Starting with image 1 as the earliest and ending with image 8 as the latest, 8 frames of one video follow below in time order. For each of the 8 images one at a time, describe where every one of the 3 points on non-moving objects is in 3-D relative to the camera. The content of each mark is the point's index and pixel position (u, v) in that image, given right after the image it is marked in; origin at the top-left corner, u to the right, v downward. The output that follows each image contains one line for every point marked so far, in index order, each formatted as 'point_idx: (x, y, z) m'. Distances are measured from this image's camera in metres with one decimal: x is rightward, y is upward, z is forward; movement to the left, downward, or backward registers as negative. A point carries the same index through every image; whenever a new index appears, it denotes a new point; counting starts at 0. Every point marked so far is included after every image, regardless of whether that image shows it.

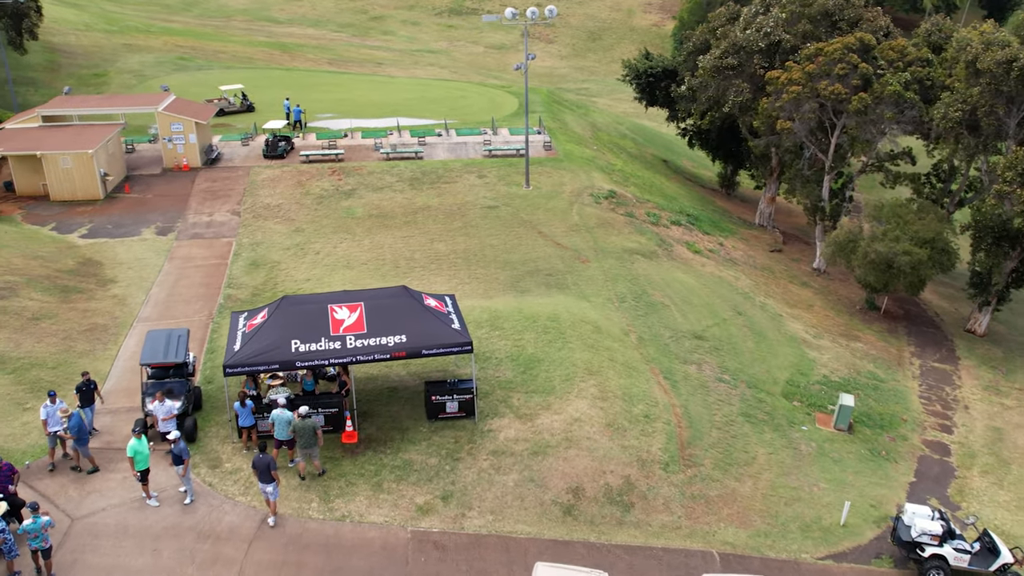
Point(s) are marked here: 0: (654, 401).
0: (+2.9, -2.2, +19.3) m
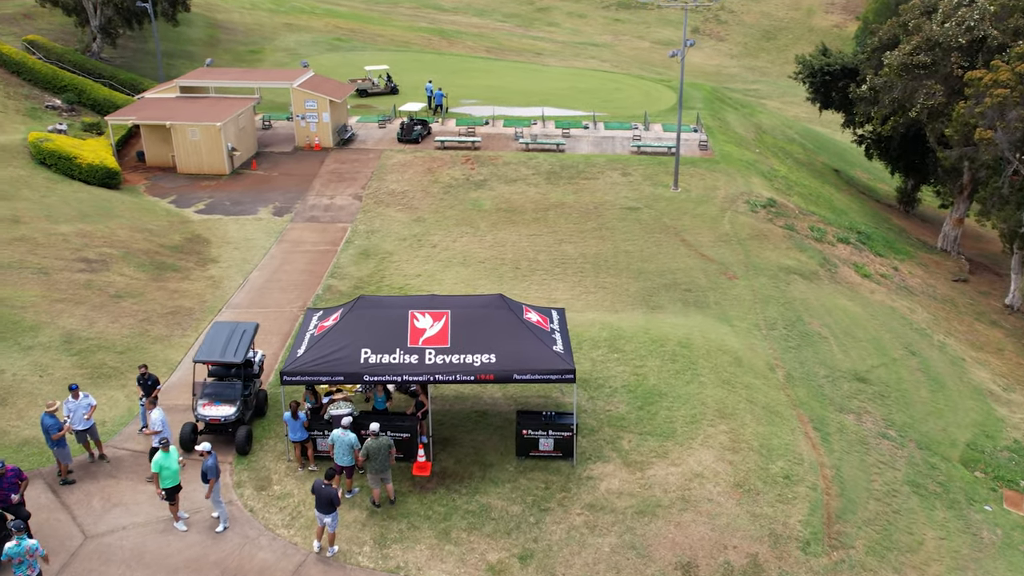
0: (+4.7, -2.7, +15.7) m
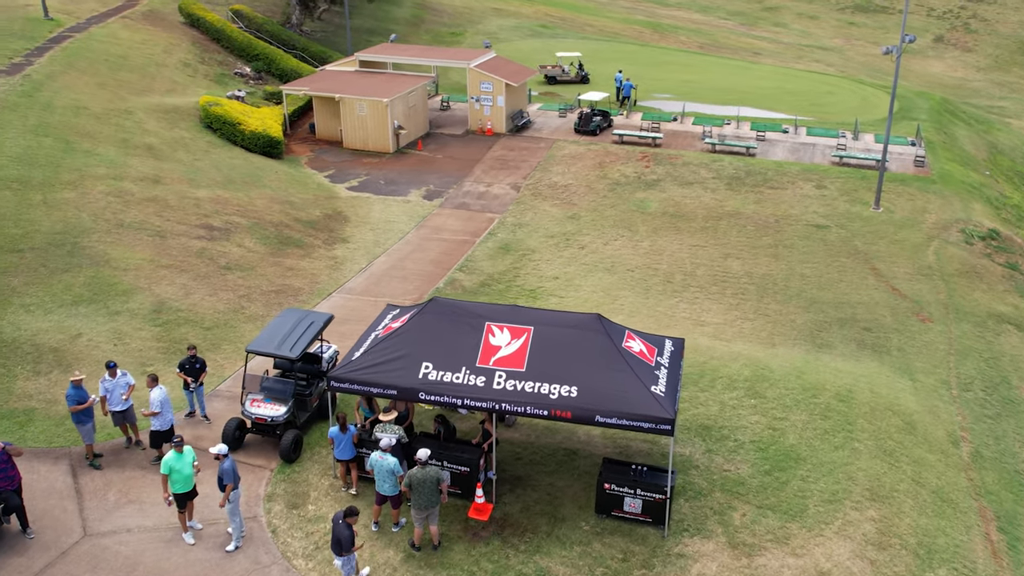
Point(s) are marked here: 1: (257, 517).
0: (+5.7, -3.5, +12.1) m
1: (-3.1, -2.8, +11.8) m
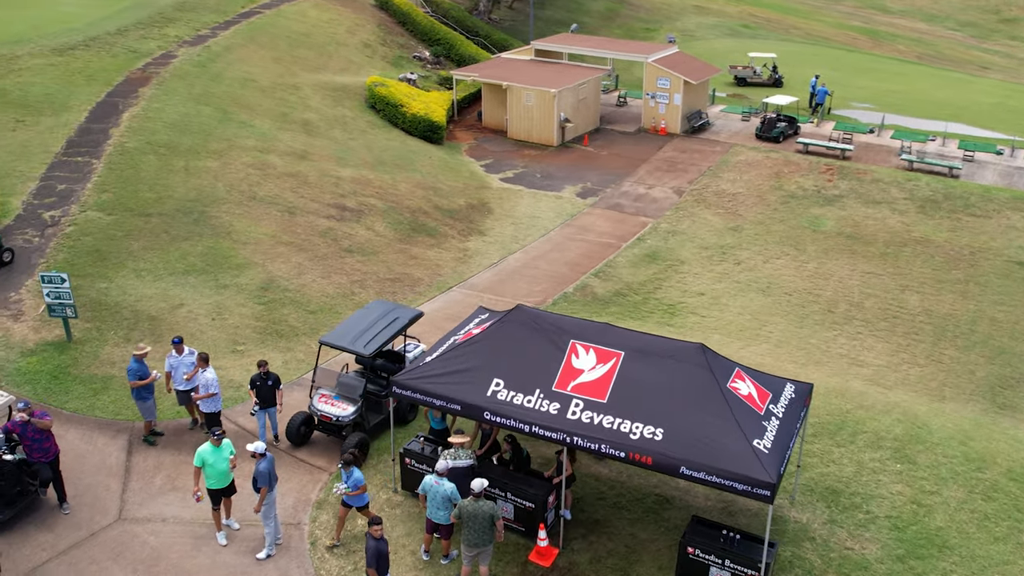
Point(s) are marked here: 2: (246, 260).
0: (+6.3, -4.2, +9.3) m
1: (-2.4, -2.7, +10.8) m
2: (-4.7, +0.5, +16.9) m
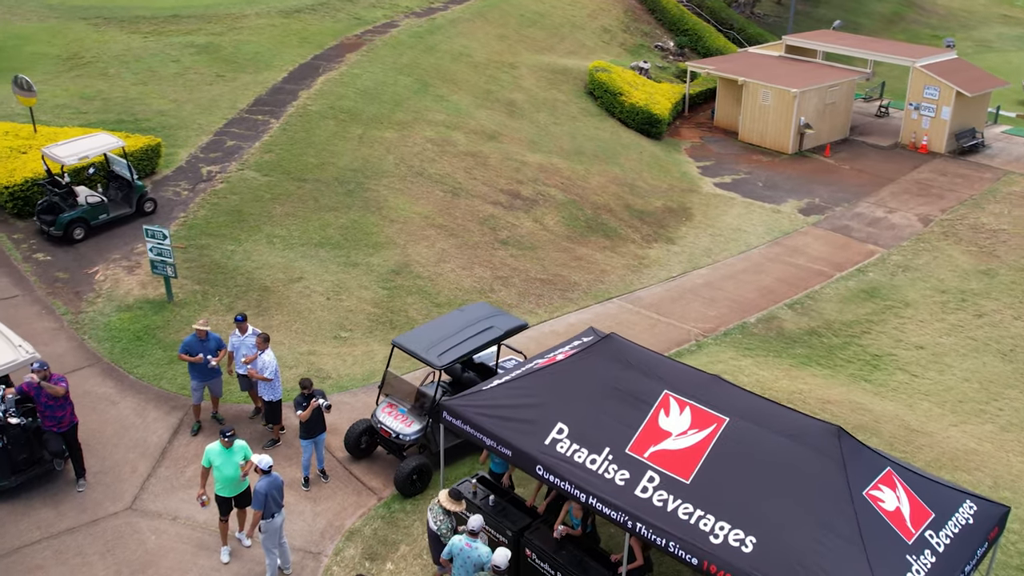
0: (+5.9, -5.1, +5.4) m
1: (-1.8, -2.5, +9.1) m
2: (-2.0, +0.8, +15.5) m
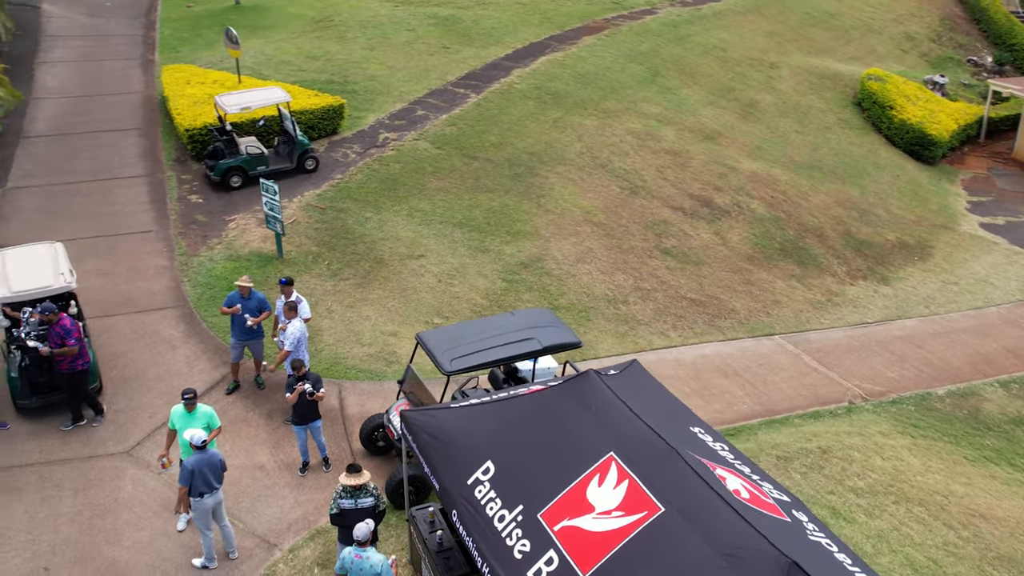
0: (+3.5, -6.0, +2.5) m
1: (-2.1, -2.3, +8.4) m
2: (+0.3, +0.9, +14.4) m
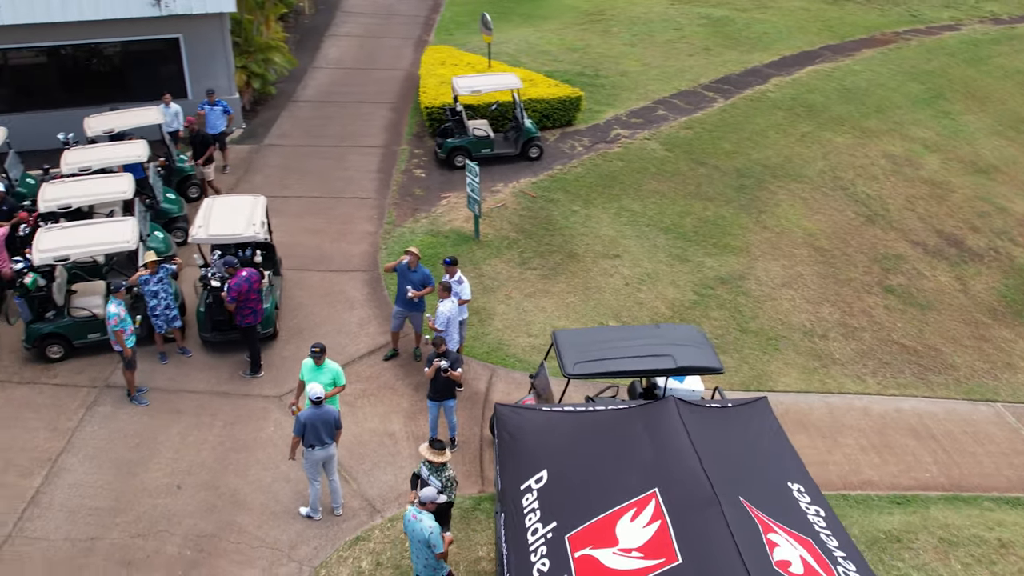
0: (+1.8, -6.4, +1.5) m
1: (-1.2, -2.0, +8.6) m
2: (+3.3, +0.6, +13.6) m
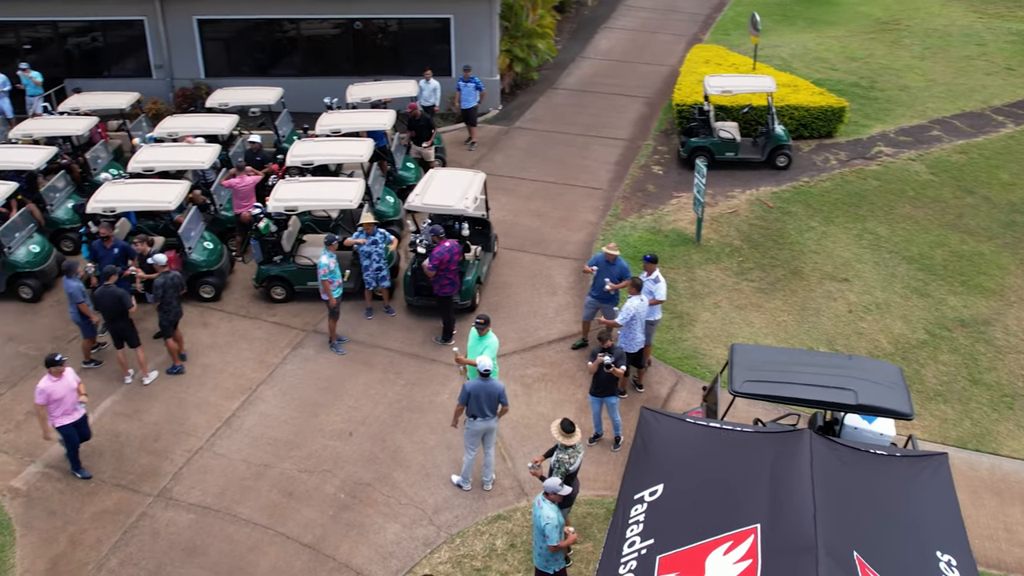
0: (+0.3, -6.5, +1.1) m
1: (+0.1, -1.9, +8.7) m
2: (+6.1, 0.0, +12.2) m
